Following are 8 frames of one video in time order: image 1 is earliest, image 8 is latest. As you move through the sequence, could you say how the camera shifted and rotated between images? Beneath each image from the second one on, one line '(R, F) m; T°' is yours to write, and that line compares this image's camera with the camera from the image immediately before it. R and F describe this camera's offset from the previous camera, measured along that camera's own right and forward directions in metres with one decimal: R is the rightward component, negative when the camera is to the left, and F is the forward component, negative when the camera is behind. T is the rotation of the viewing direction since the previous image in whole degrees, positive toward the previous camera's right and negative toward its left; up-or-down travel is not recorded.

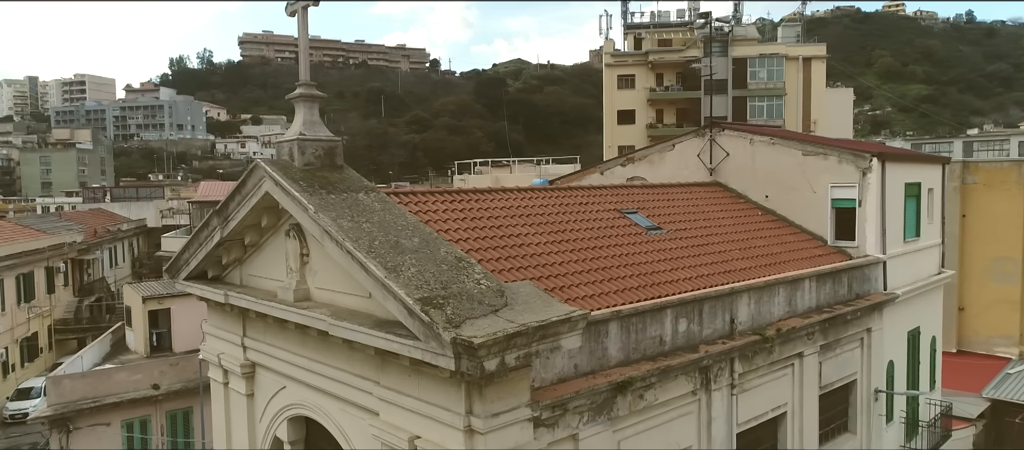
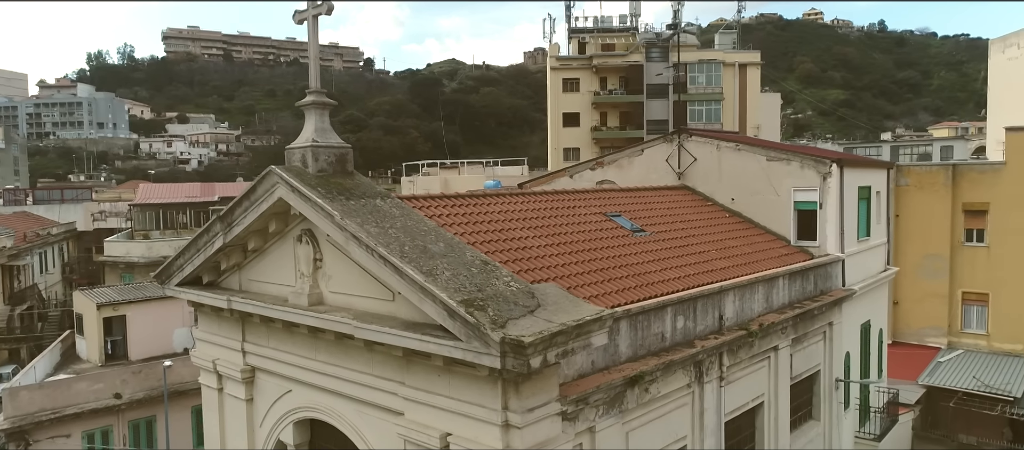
(-0.8, -0.3) m; +5°
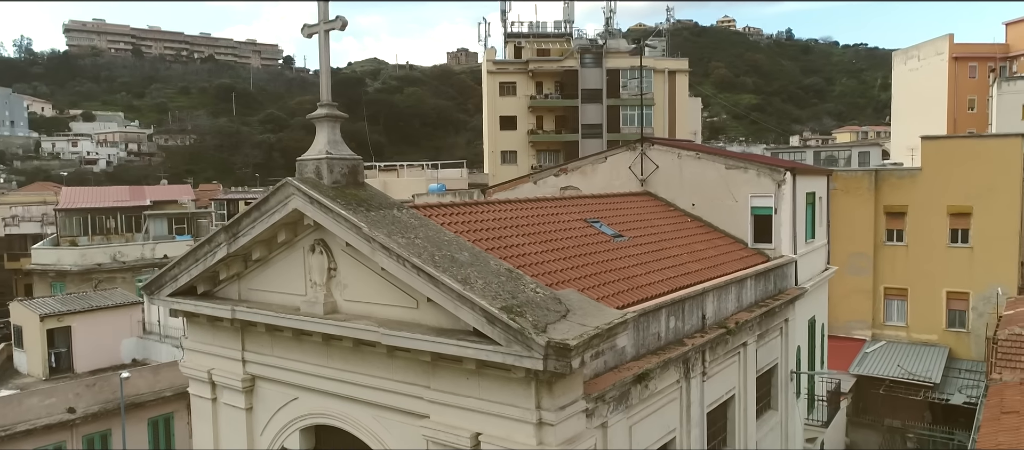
(-1.0, -0.4) m; +6°
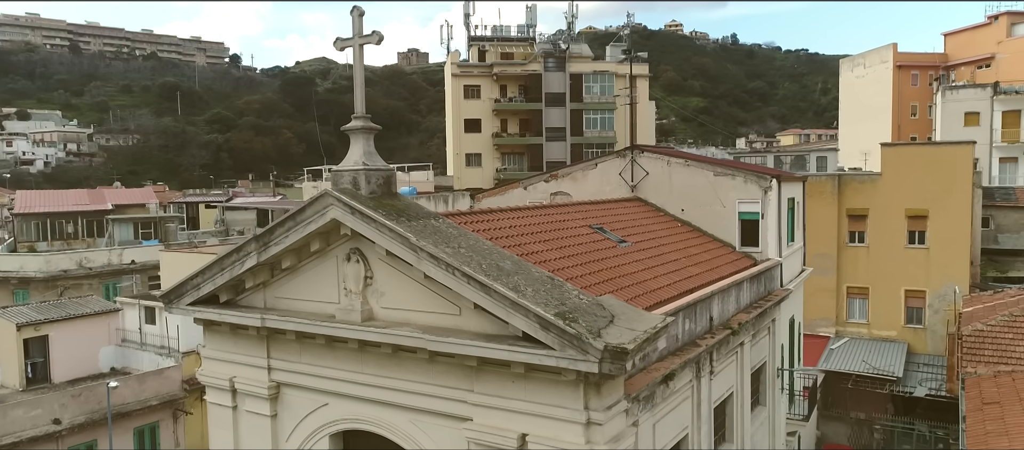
(-0.9, -0.3) m; +4°
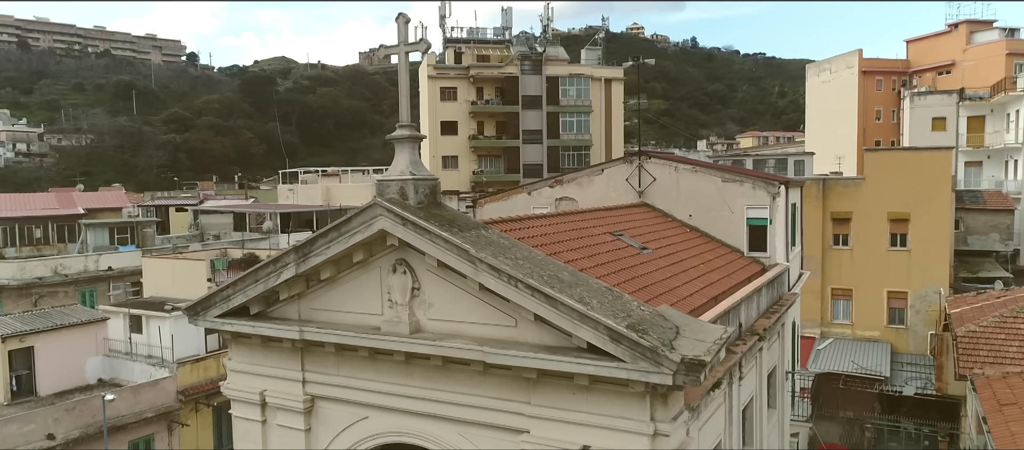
(-1.0, +0.1) m; +3°
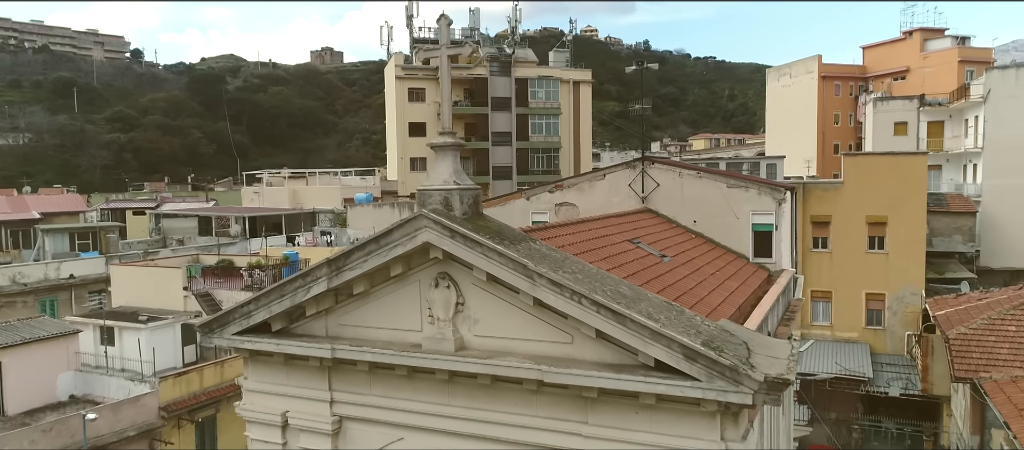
(-1.0, +0.4) m; +4°
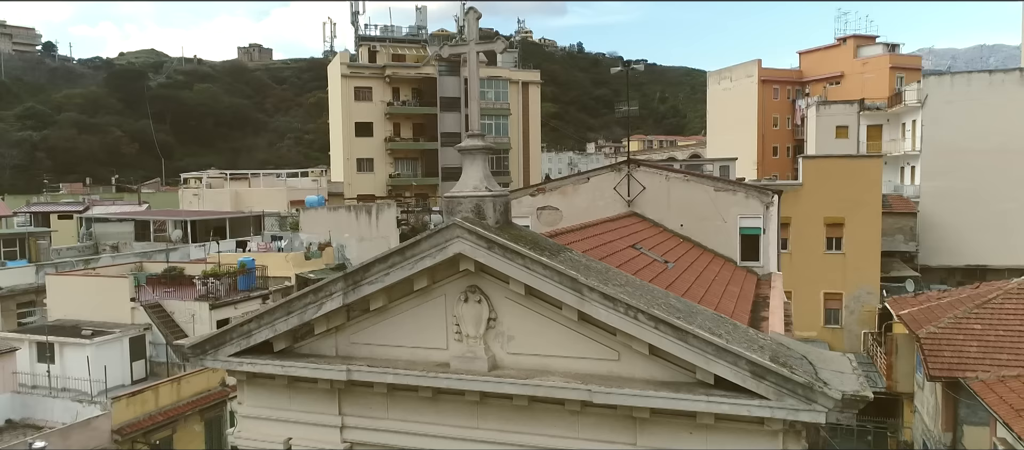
(-1.0, +0.6) m; +5°
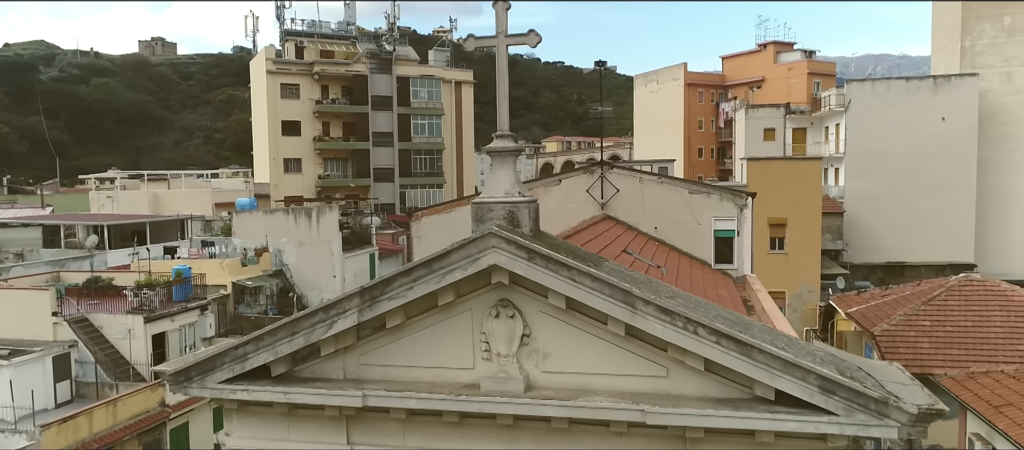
(-1.1, +0.6) m; +7°
